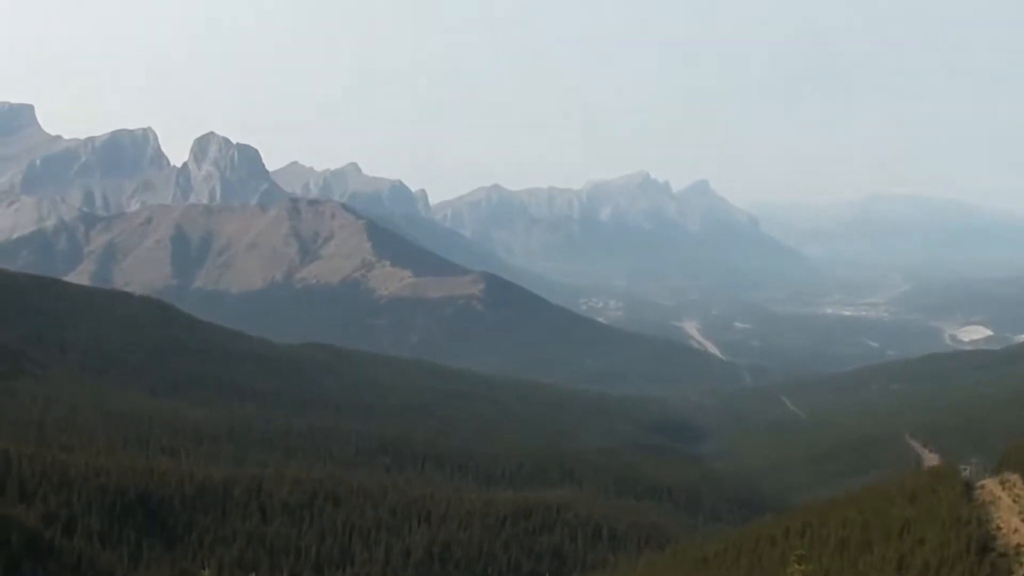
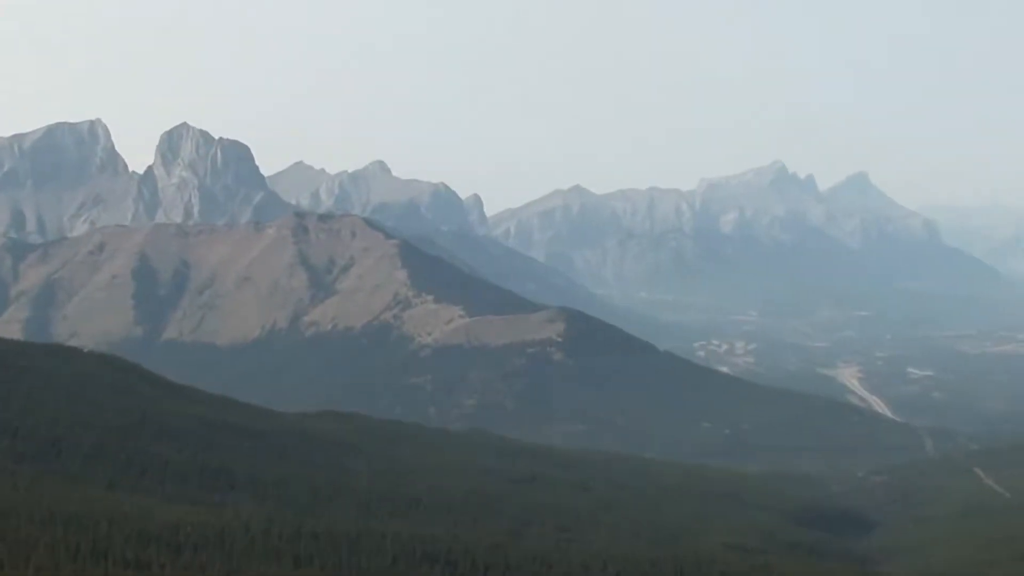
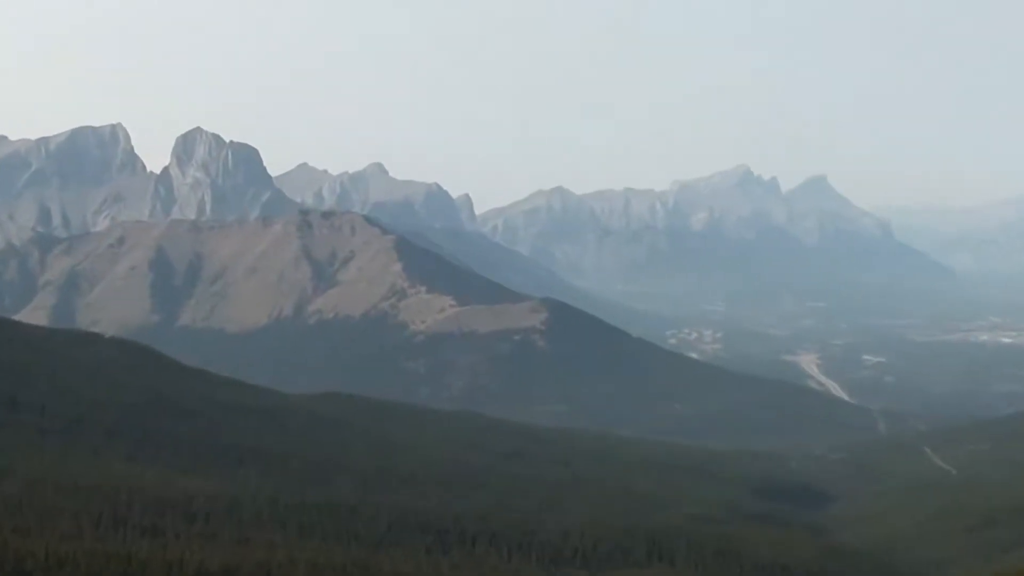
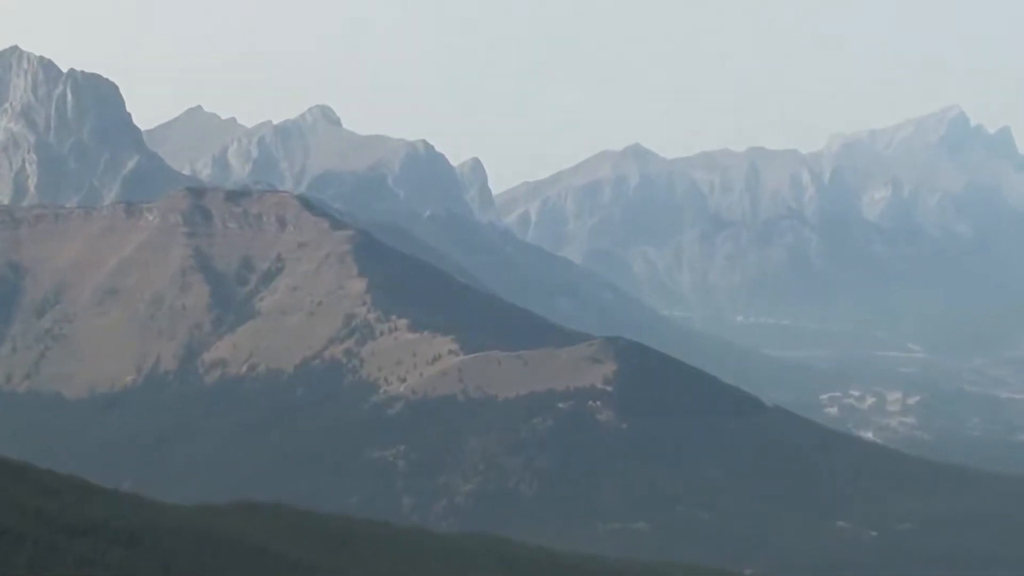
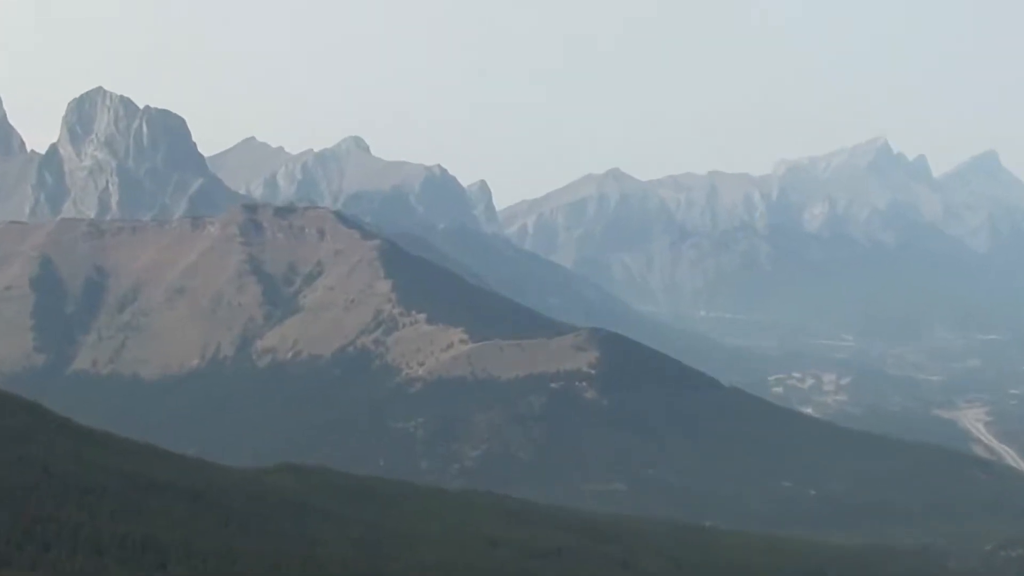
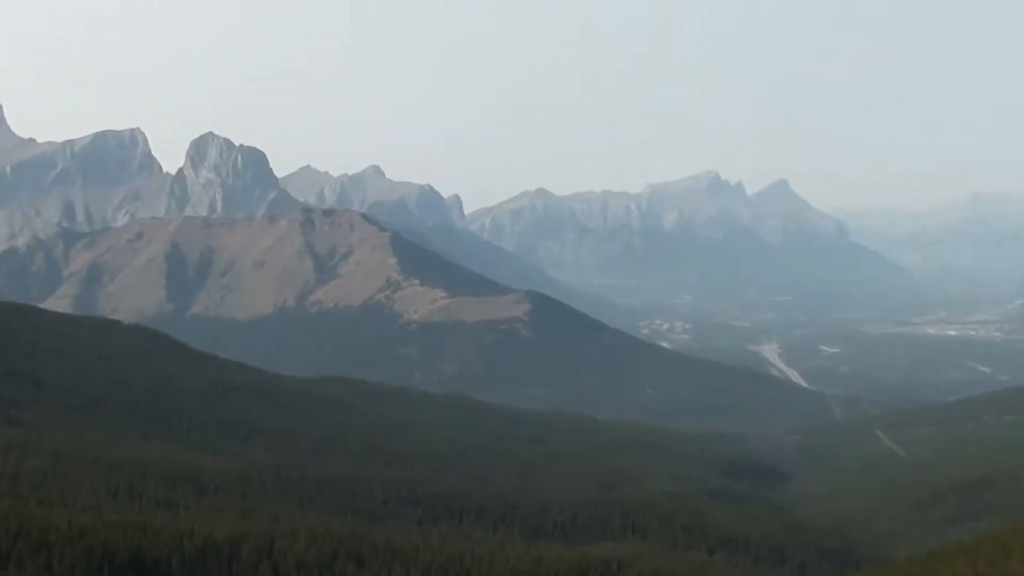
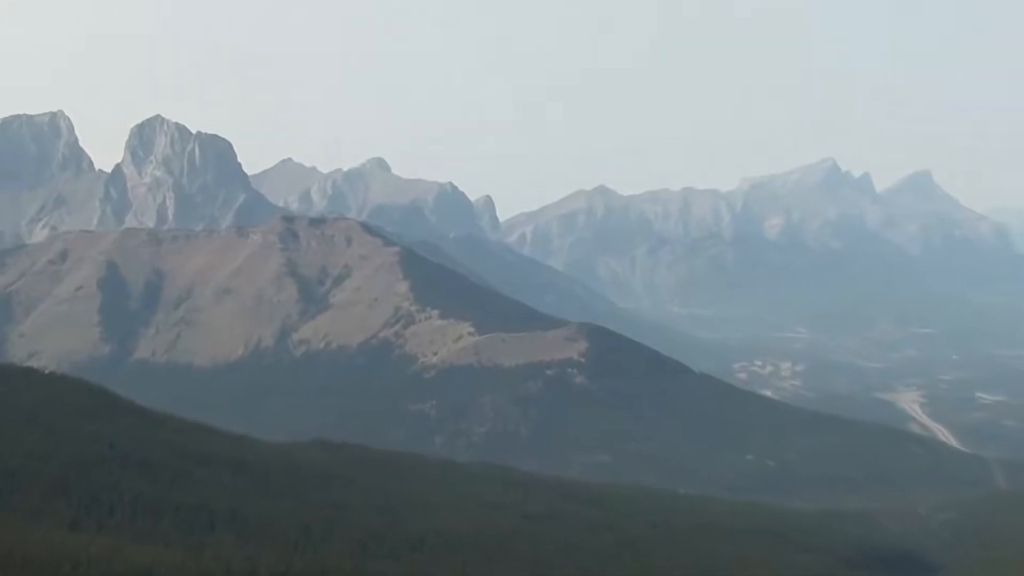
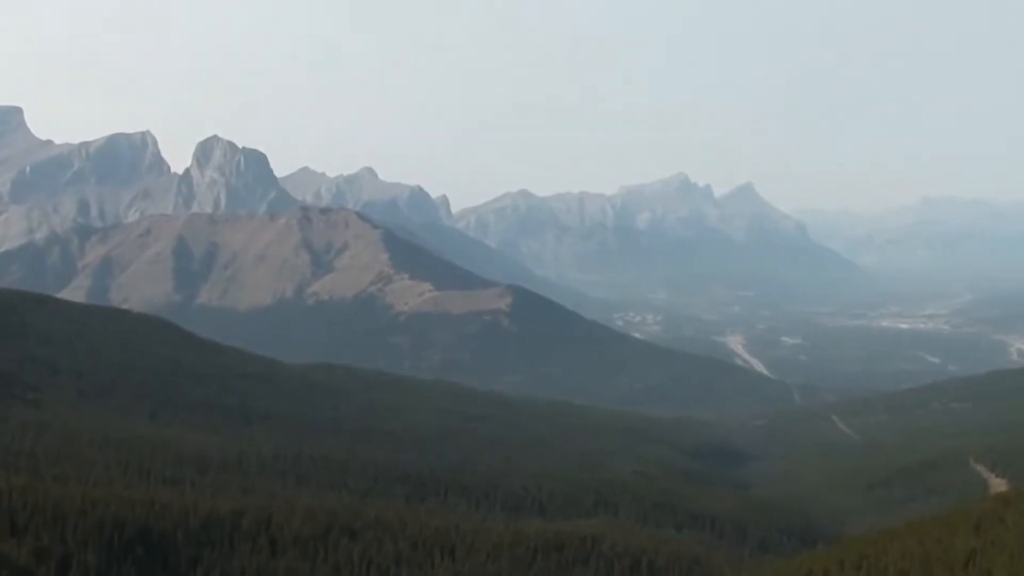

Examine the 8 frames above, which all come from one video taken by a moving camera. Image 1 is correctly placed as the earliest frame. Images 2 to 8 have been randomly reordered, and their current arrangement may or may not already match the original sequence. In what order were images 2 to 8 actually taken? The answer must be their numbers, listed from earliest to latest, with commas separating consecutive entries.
8, 6, 3, 2, 7, 5, 4
